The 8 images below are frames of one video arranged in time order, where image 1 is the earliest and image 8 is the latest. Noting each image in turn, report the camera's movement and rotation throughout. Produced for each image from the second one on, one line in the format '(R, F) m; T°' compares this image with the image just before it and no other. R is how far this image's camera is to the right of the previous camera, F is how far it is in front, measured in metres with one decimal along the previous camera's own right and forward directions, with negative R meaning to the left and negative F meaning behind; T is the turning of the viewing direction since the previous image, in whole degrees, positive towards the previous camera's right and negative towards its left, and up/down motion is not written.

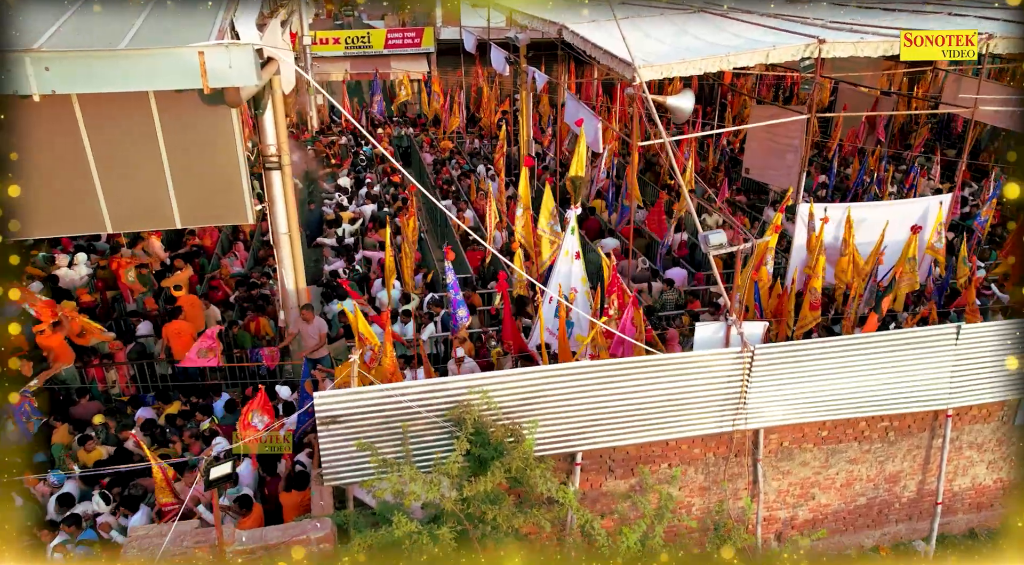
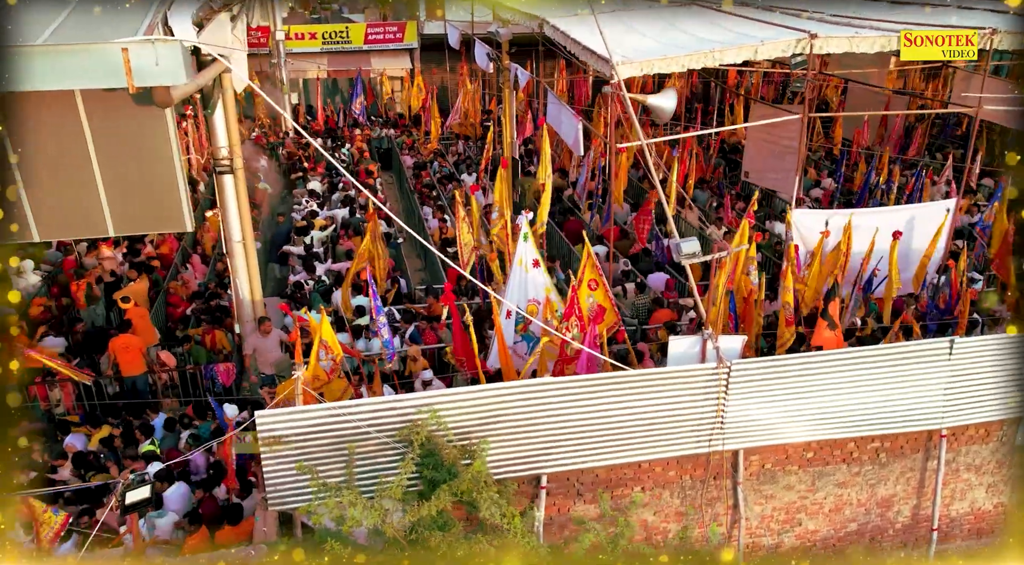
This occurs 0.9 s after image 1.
(+0.5, +0.6) m; -1°
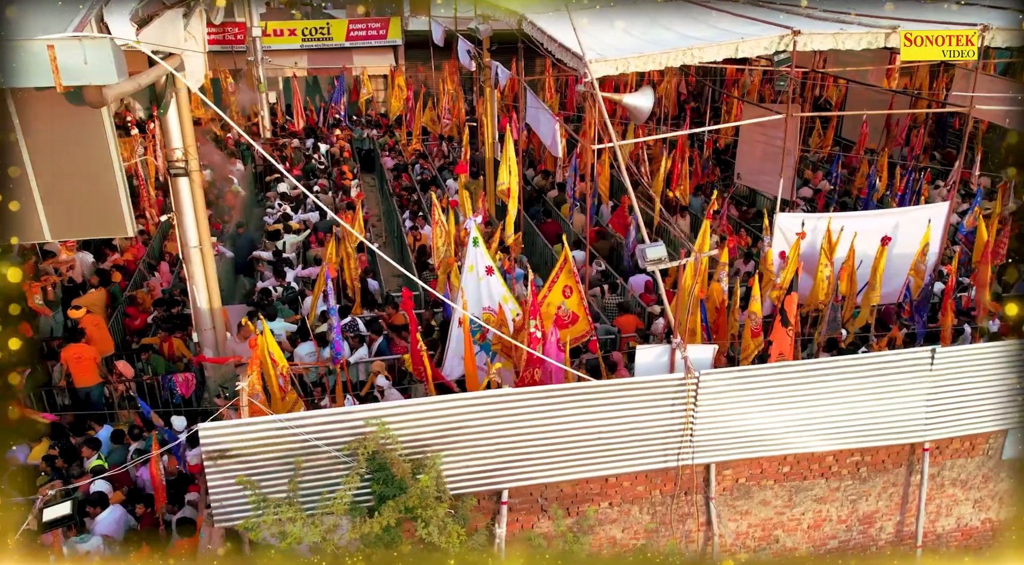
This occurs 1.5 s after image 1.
(+0.5, +0.4) m; -1°
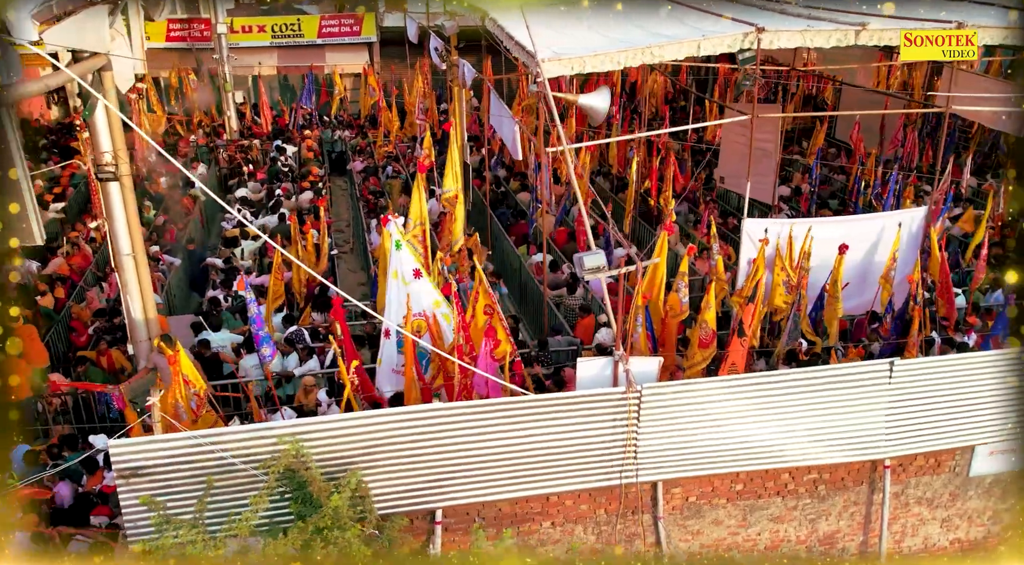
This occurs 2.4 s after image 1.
(+0.7, +0.4) m; -1°
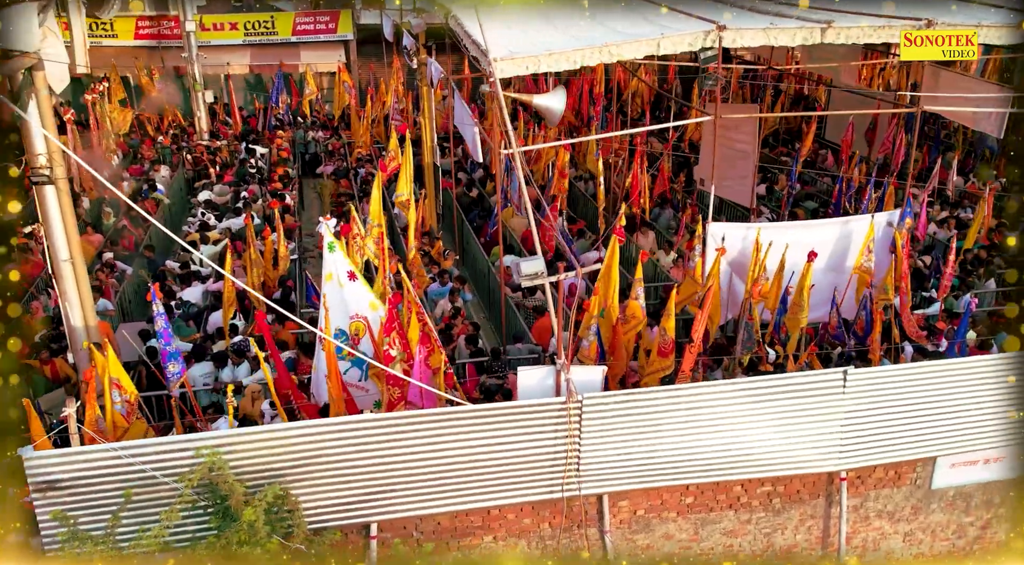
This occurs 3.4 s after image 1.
(+0.6, +0.3) m; 0°
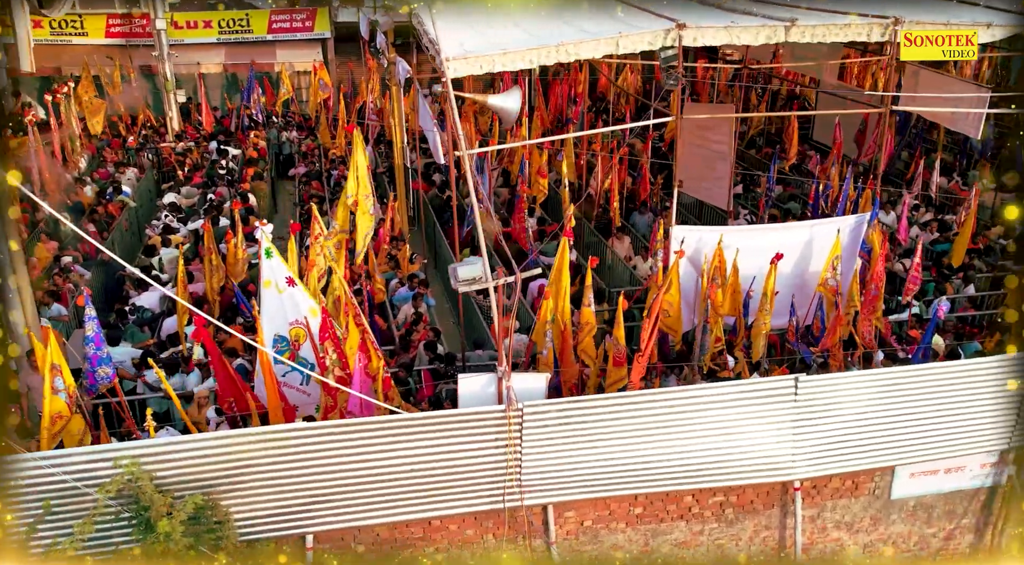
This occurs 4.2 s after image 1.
(+0.6, +0.2) m; 0°
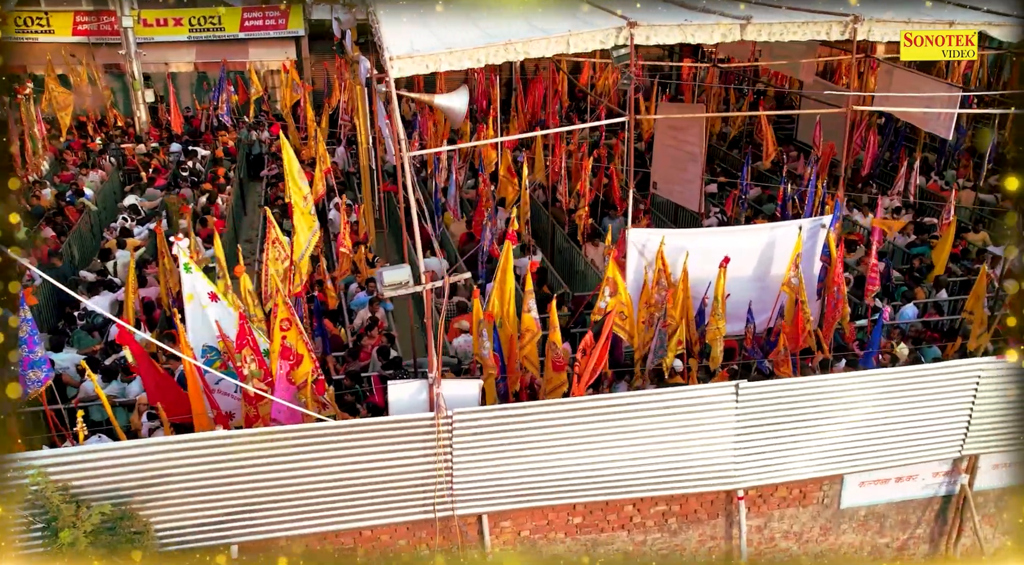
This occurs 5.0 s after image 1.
(+0.6, +0.2) m; 0°
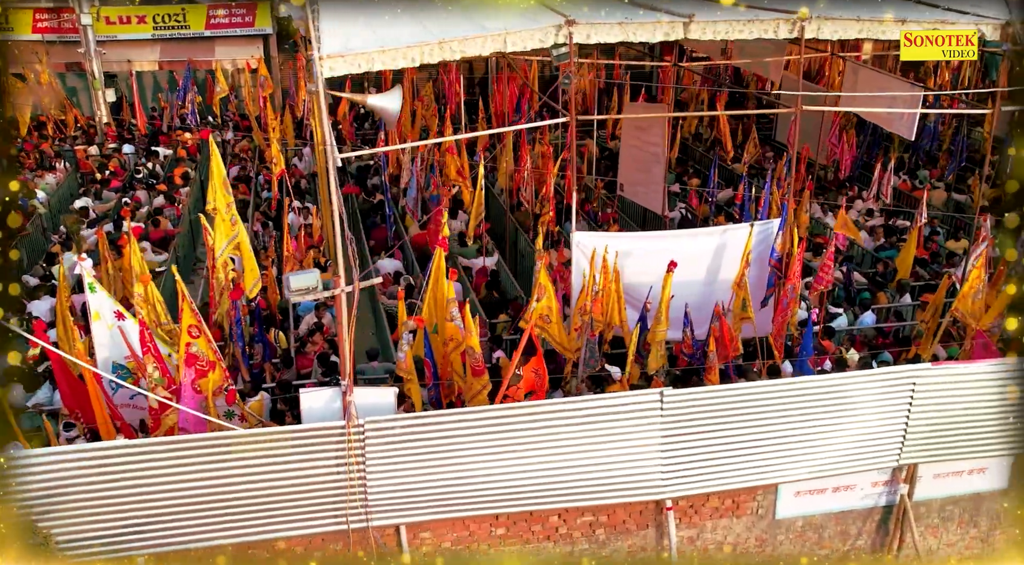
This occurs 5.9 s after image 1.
(+0.7, +0.2) m; 0°
